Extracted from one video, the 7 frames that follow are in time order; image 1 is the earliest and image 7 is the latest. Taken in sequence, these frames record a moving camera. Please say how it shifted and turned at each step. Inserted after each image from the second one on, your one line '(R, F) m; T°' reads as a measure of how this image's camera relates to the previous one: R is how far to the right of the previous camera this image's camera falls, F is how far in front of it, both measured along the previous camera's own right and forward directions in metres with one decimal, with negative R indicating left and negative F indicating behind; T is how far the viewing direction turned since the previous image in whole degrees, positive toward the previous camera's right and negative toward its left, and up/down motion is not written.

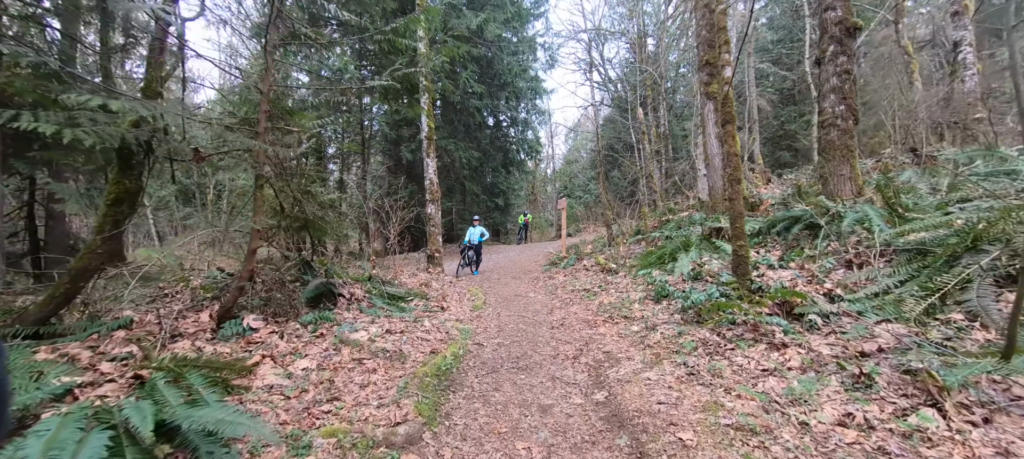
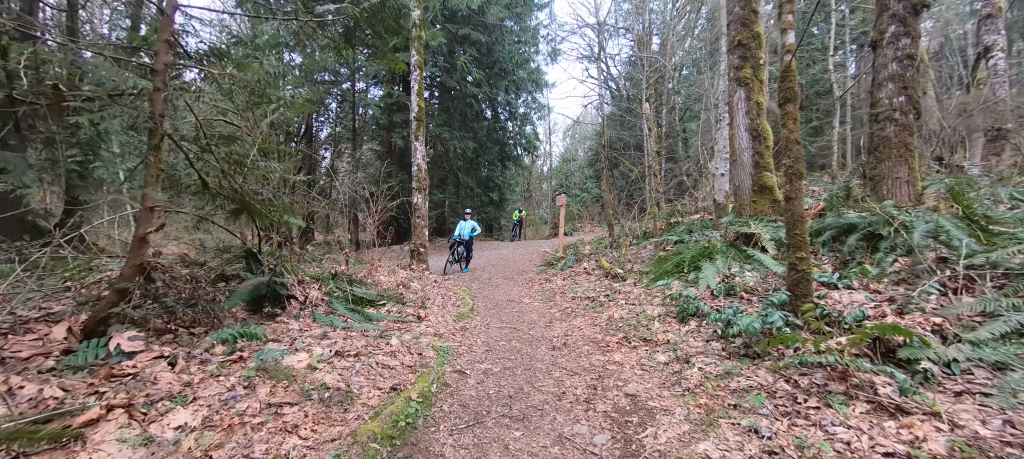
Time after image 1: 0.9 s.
(0.0, +1.3) m; +1°
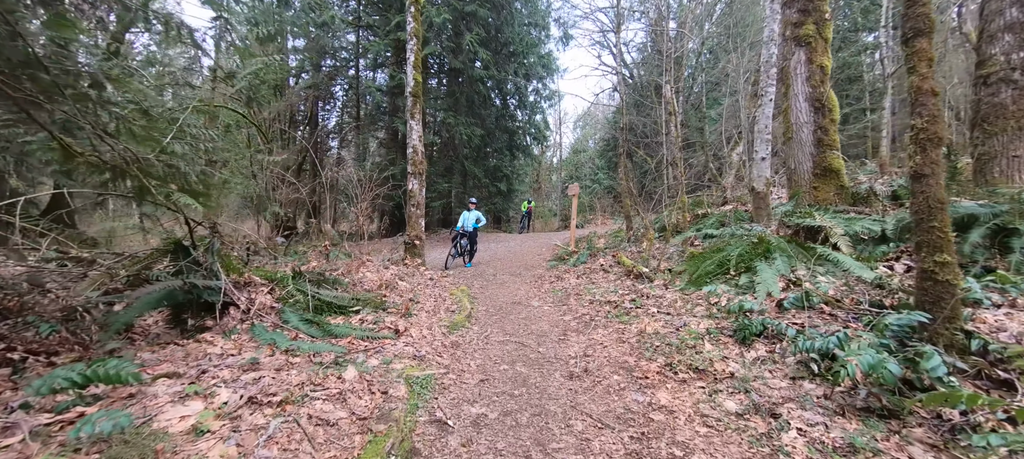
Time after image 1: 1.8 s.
(0.0, +1.3) m; -1°
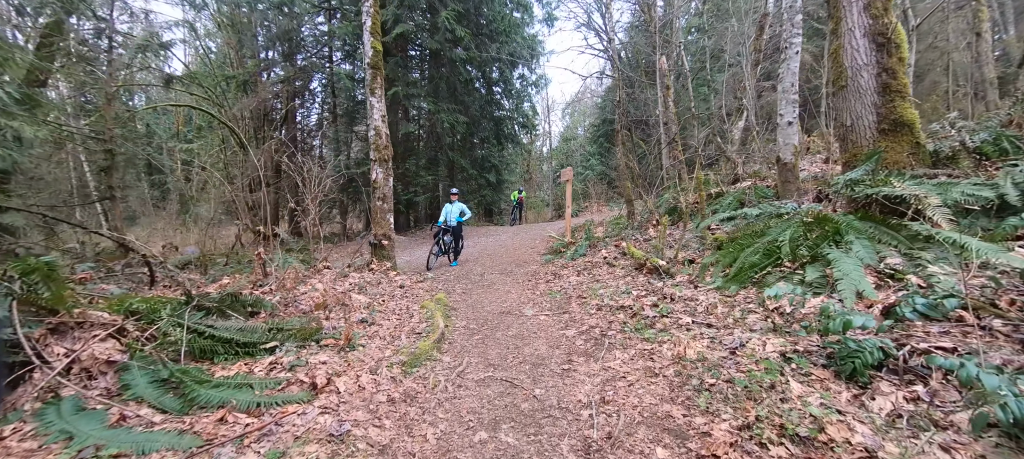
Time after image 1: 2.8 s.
(+0.1, +1.6) m; +1°
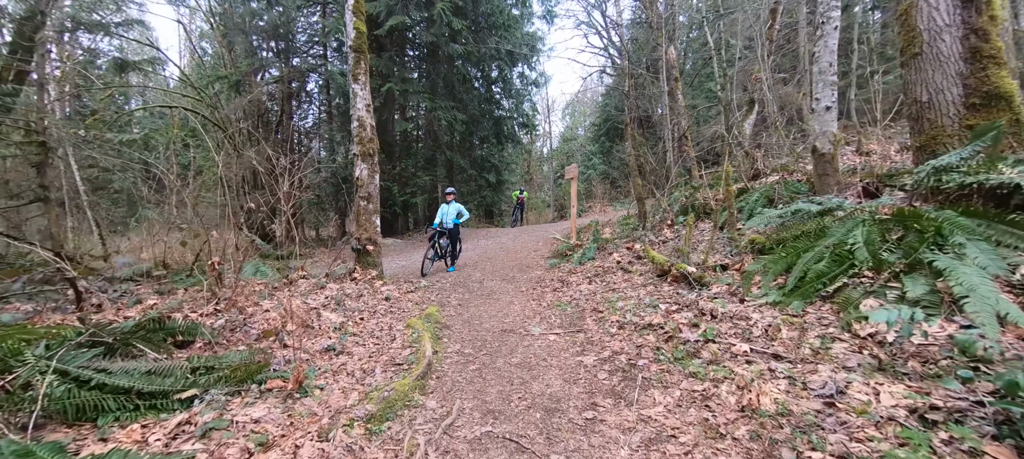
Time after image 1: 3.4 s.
(0.0, +1.0) m; 0°
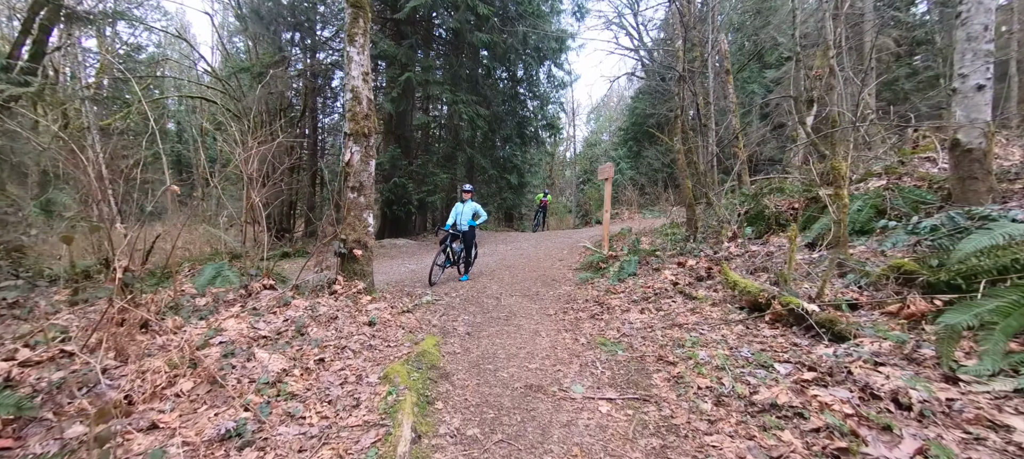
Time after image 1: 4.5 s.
(-0.1, +1.7) m; -3°
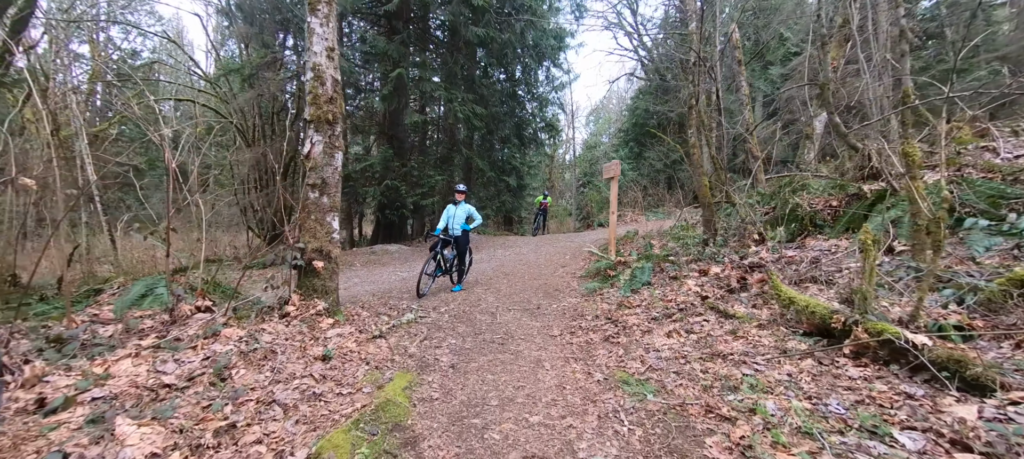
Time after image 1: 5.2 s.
(0.0, +1.0) m; 0°
